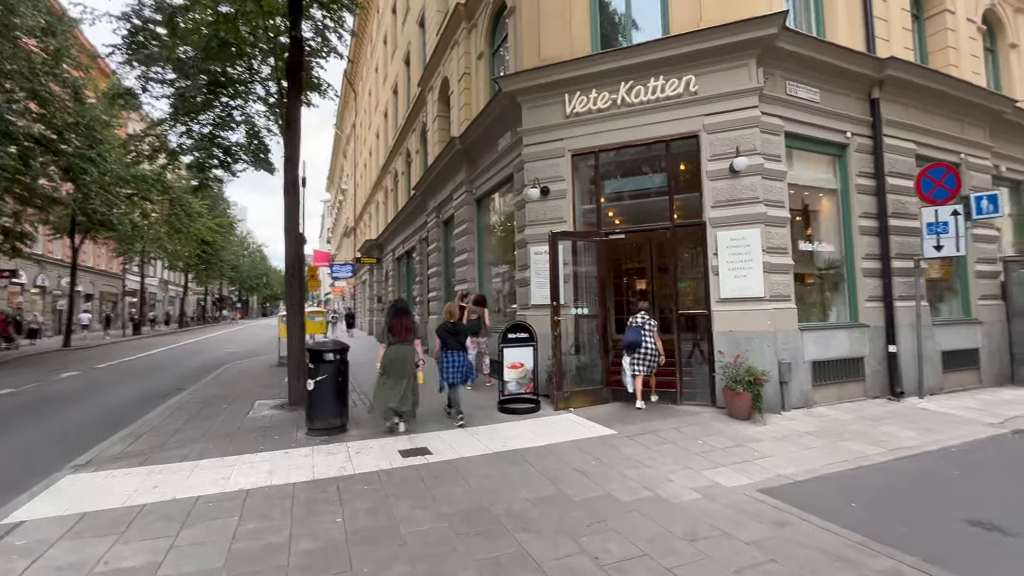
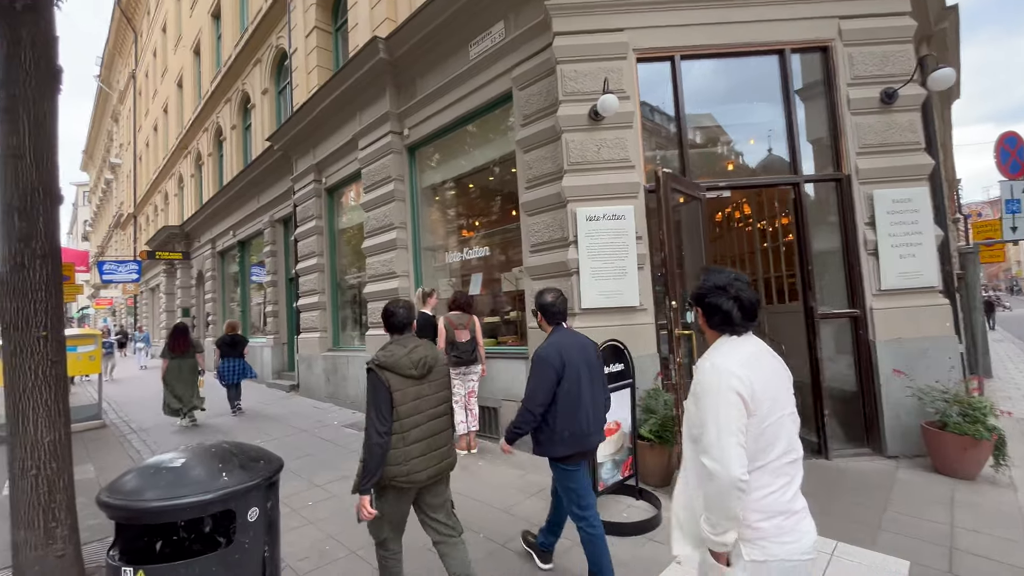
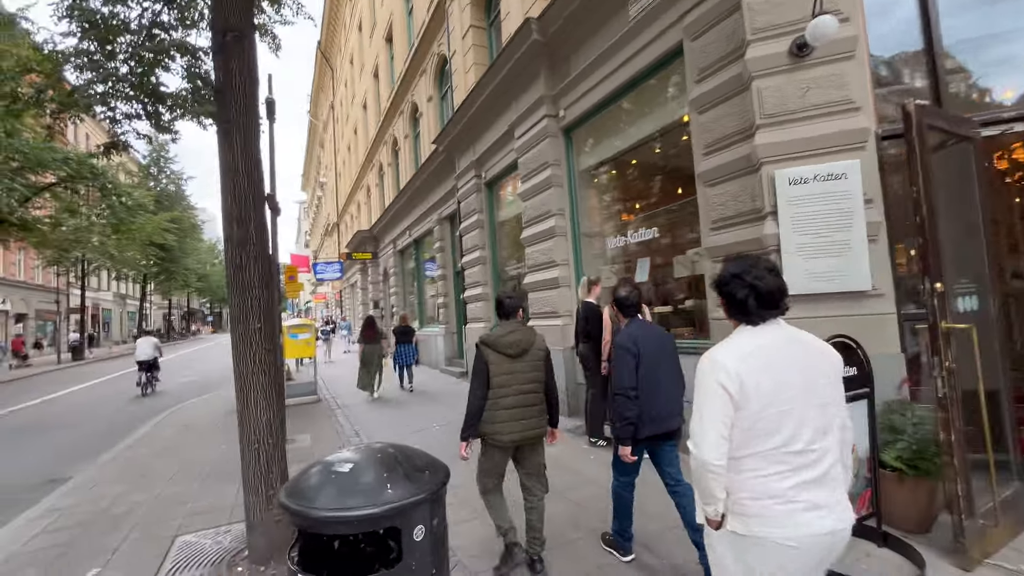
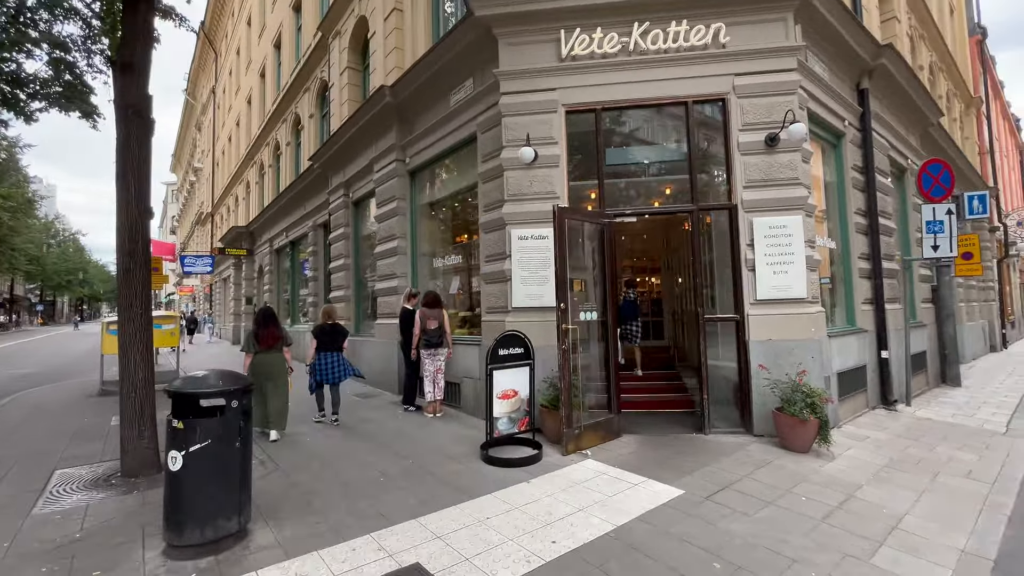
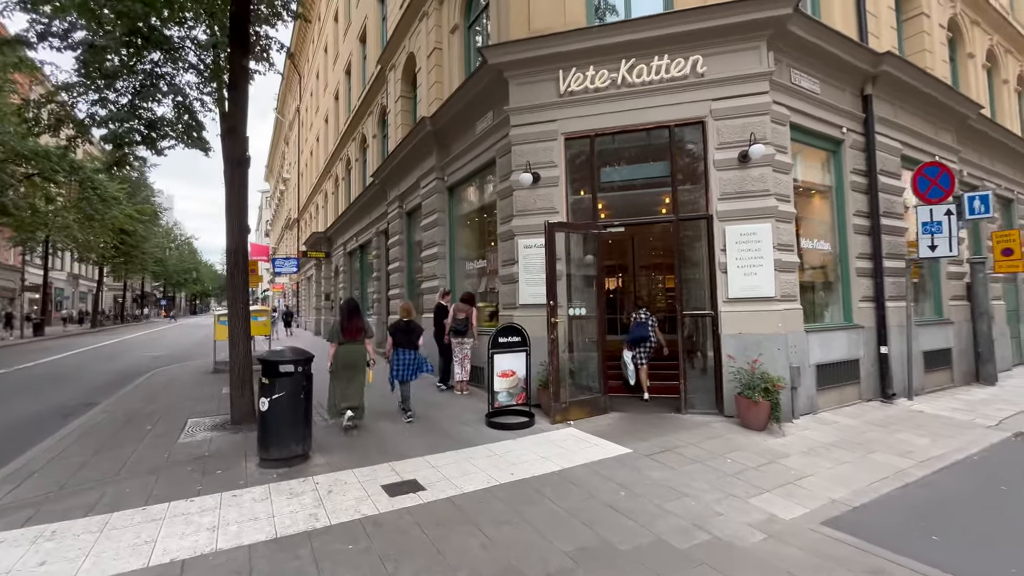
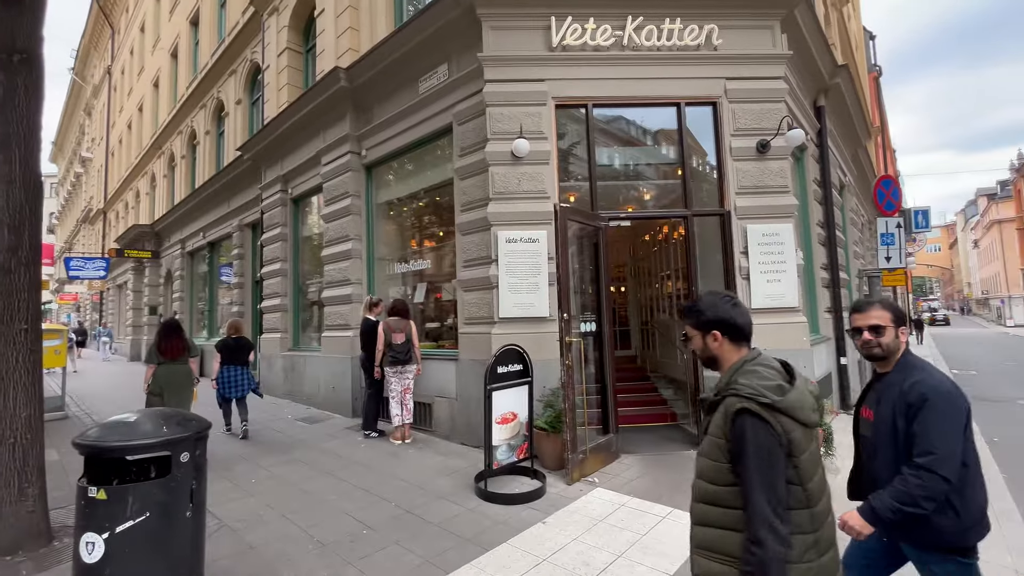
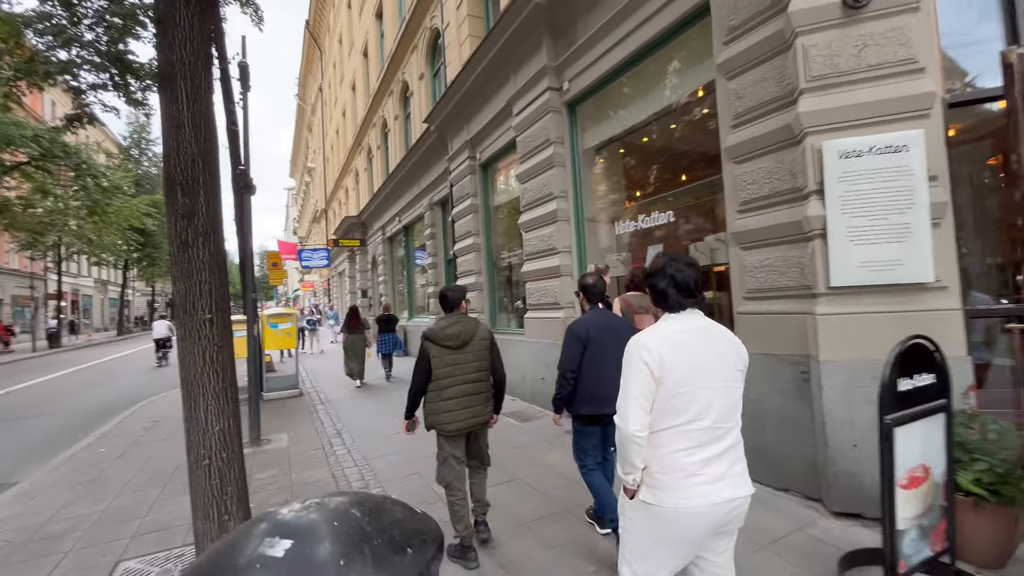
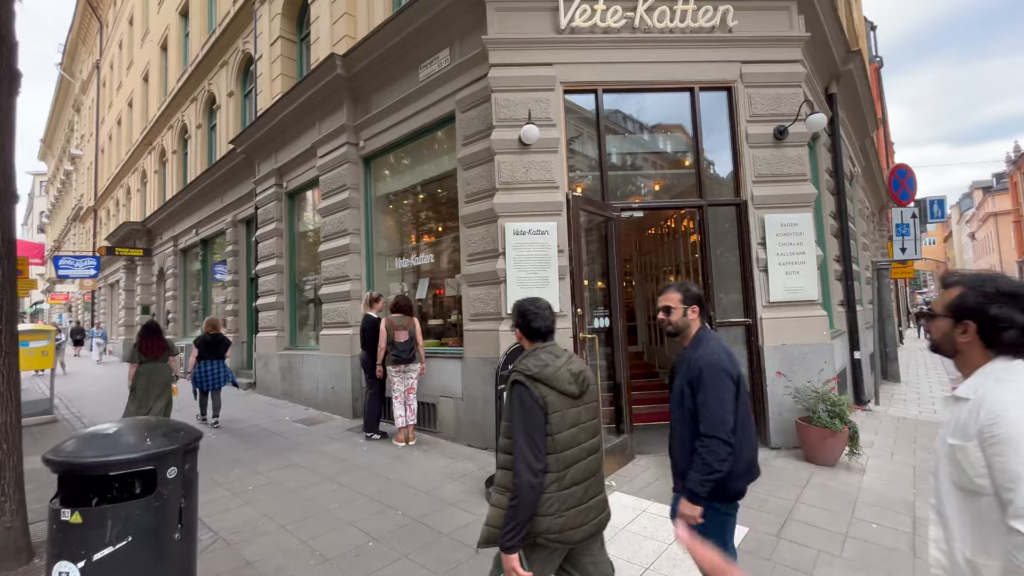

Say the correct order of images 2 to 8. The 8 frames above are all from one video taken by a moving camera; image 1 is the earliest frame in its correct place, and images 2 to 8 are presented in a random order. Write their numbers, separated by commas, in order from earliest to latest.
5, 4, 6, 8, 2, 3, 7
